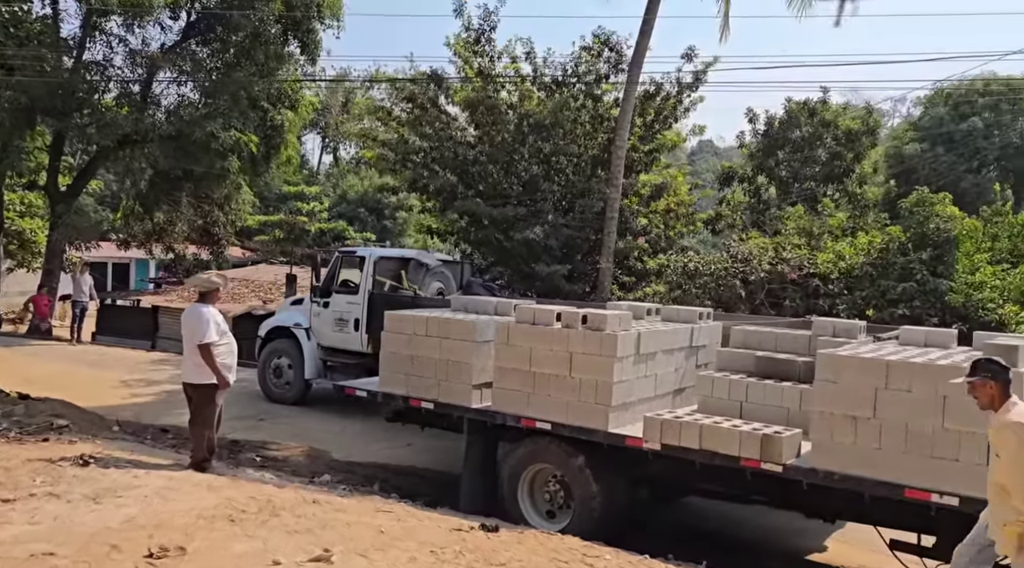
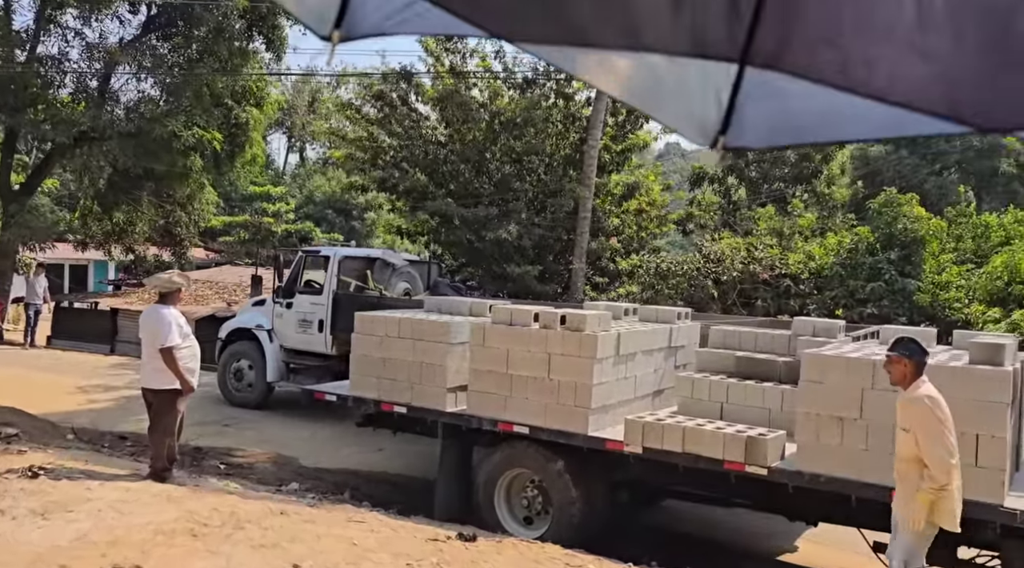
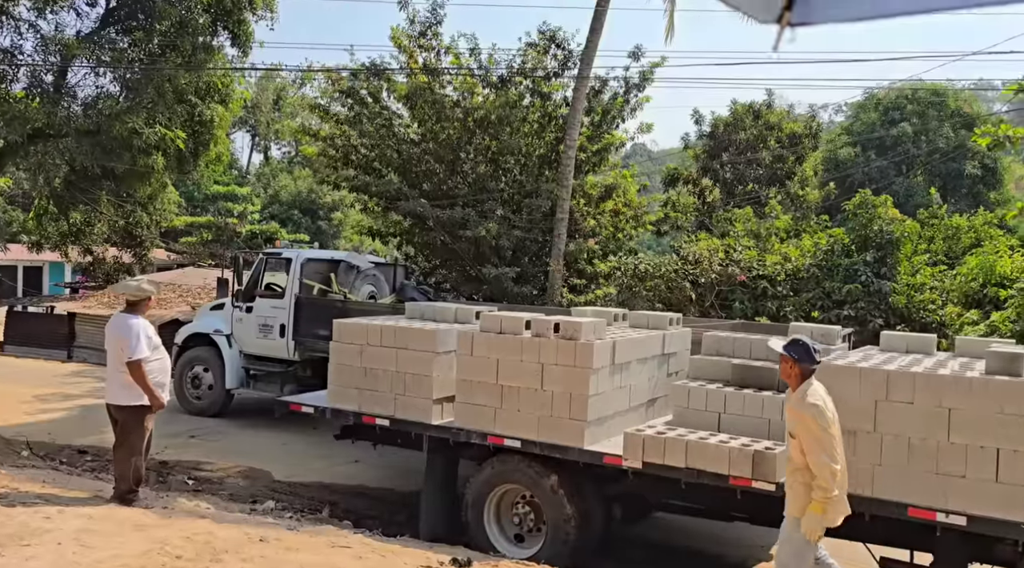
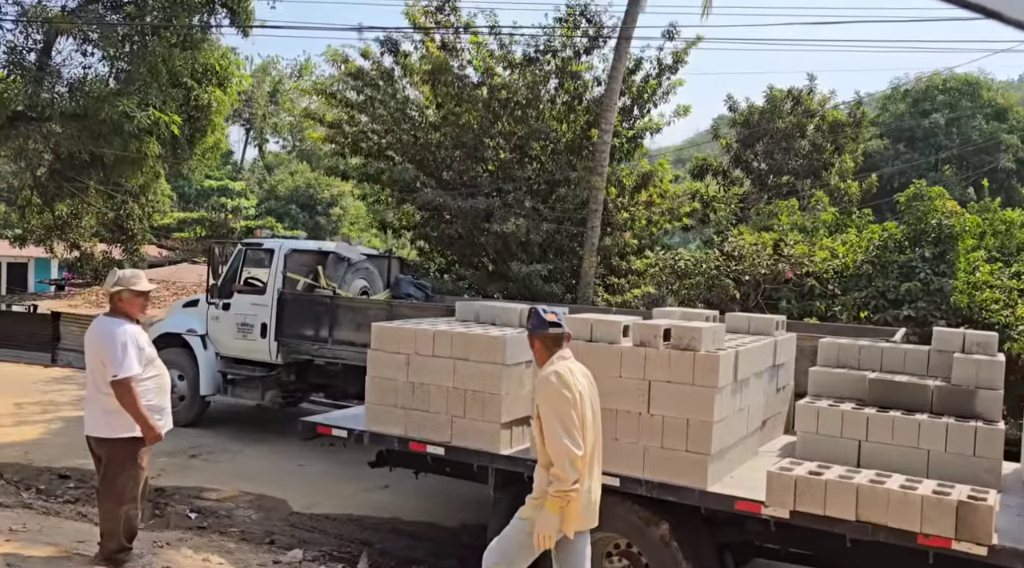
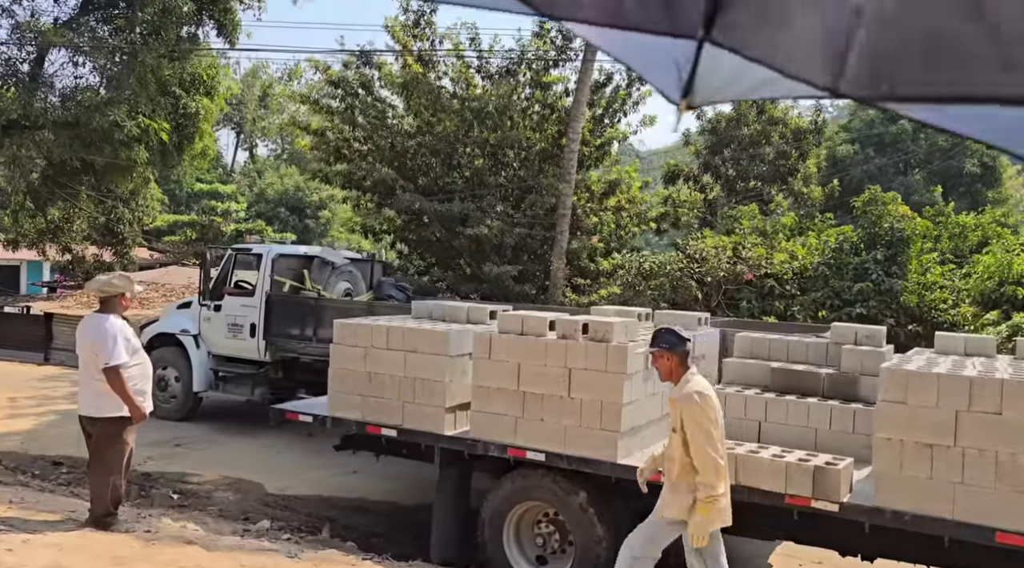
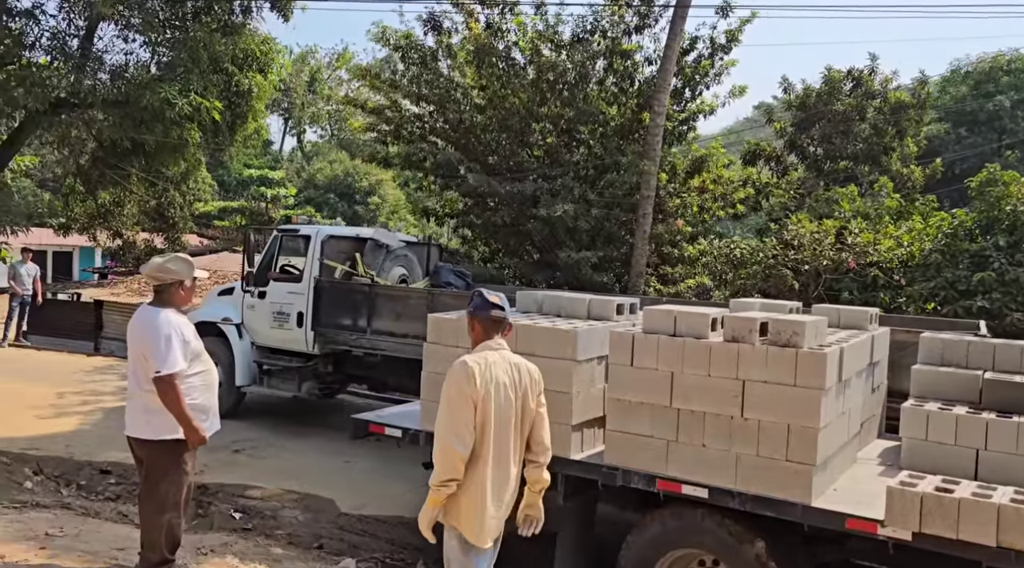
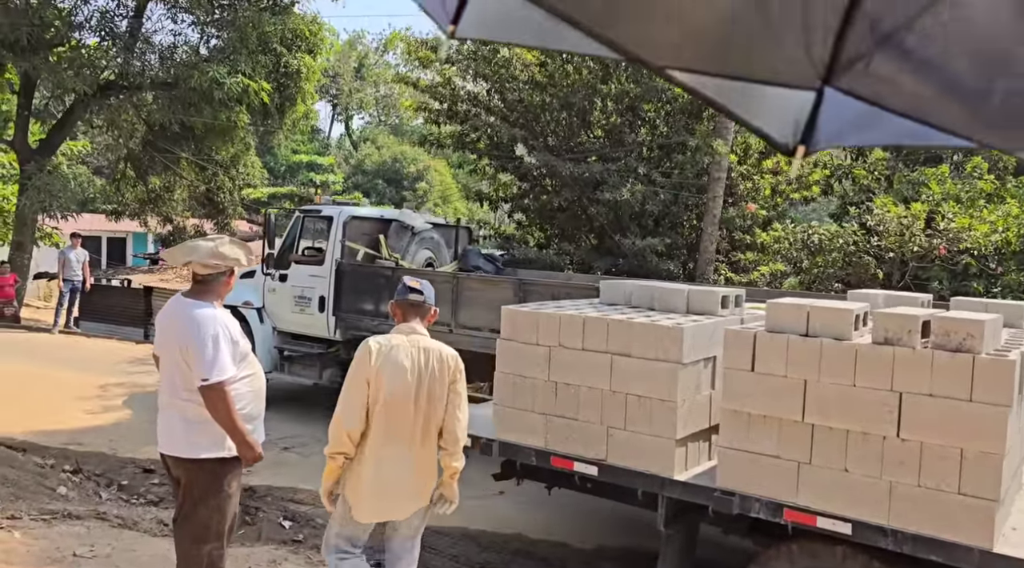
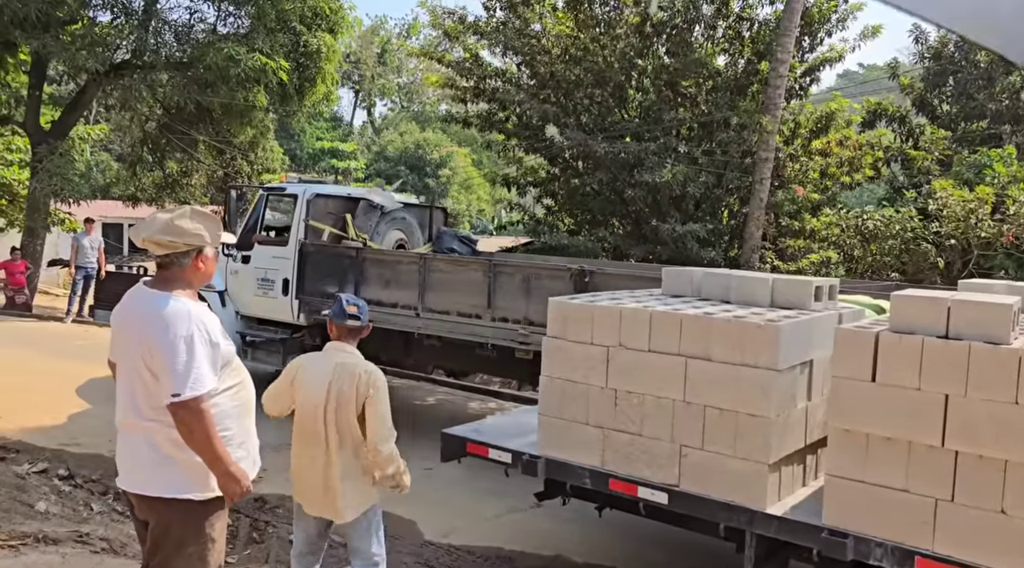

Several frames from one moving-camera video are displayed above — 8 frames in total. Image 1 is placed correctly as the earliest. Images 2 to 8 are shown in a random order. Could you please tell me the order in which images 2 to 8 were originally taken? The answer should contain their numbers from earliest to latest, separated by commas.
2, 3, 5, 4, 6, 7, 8
